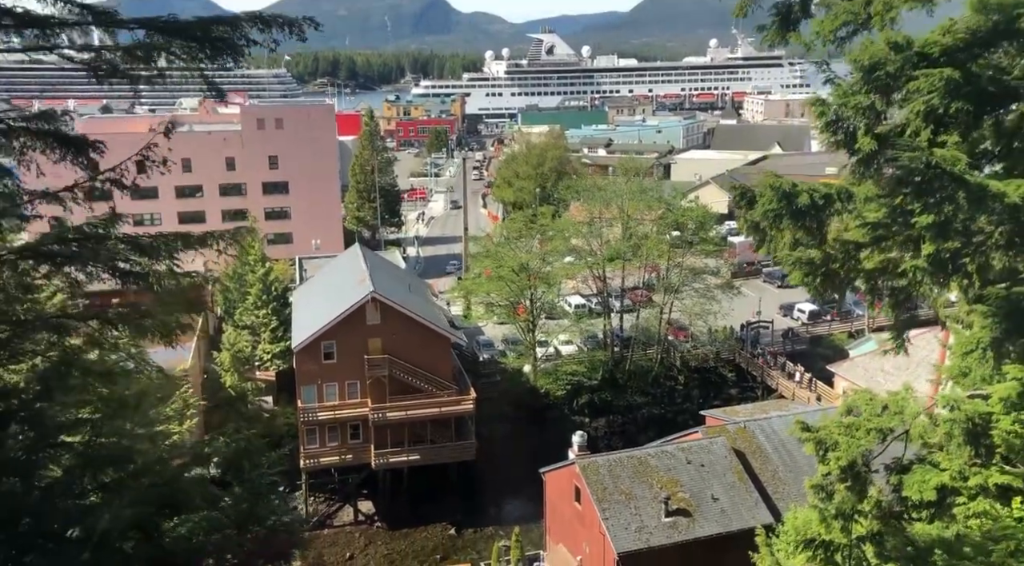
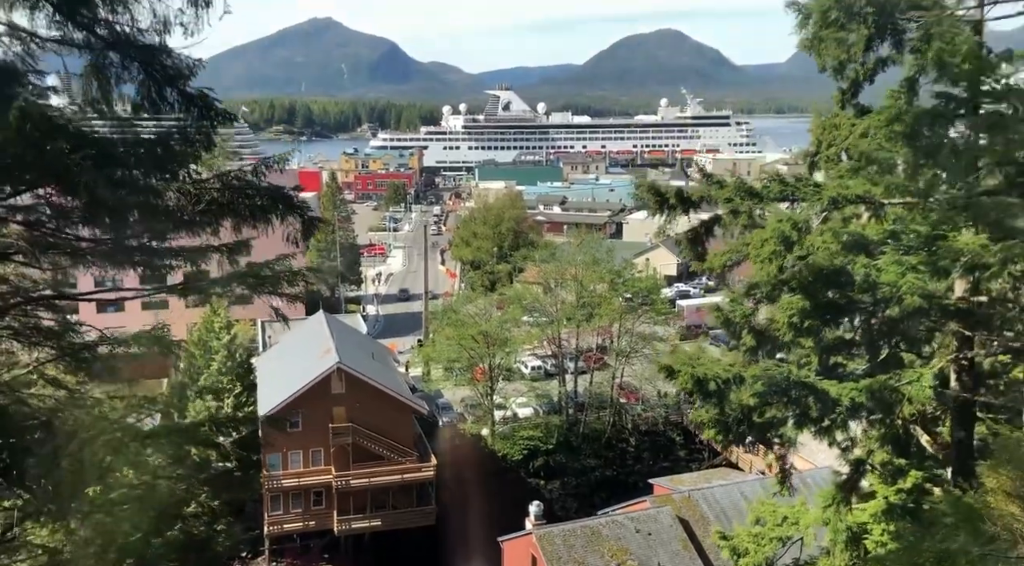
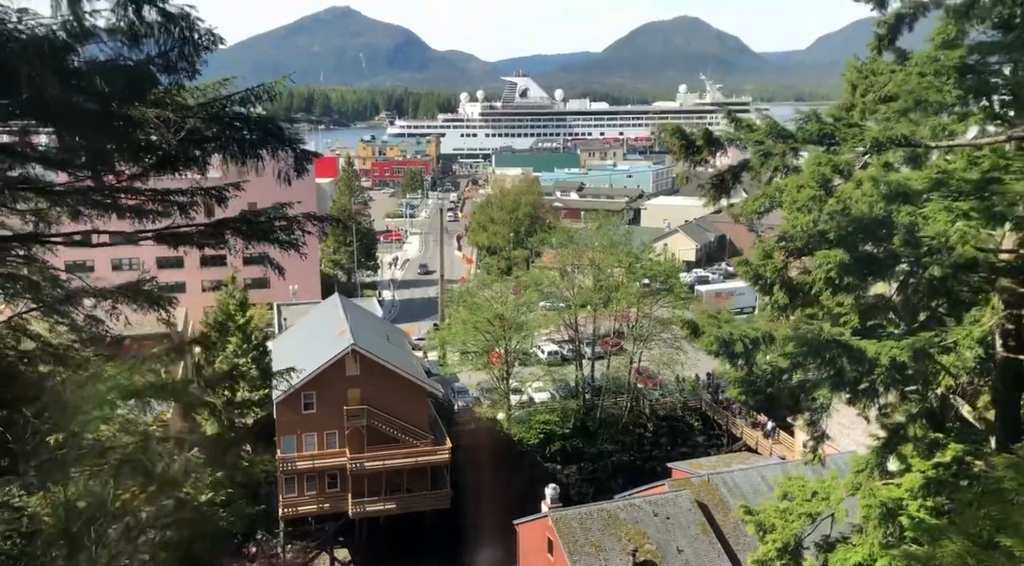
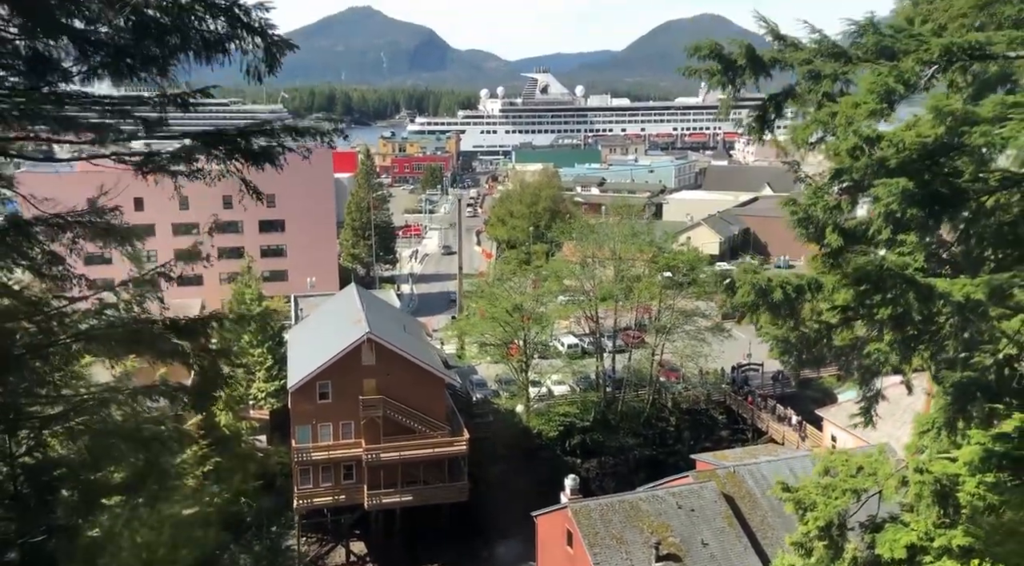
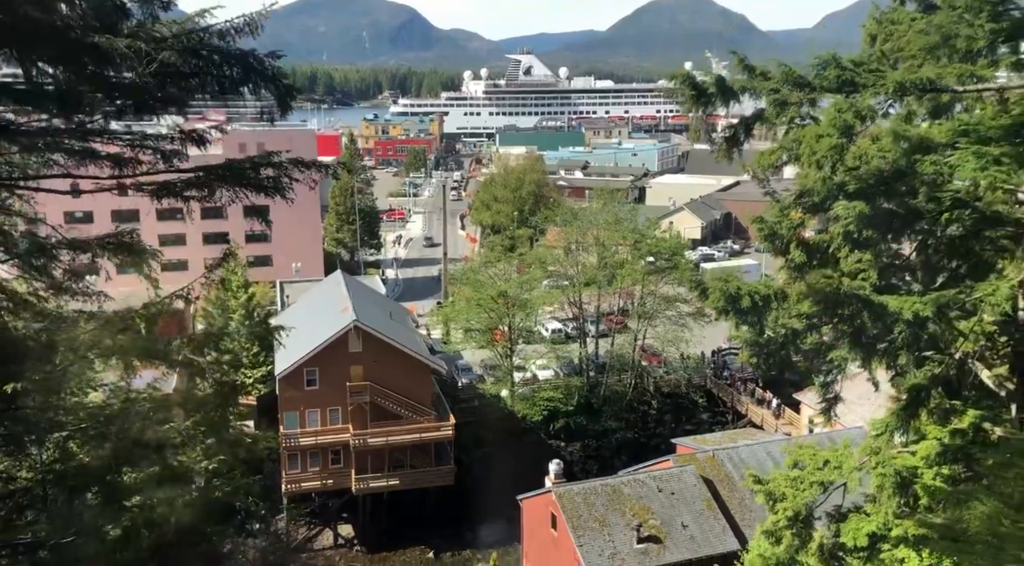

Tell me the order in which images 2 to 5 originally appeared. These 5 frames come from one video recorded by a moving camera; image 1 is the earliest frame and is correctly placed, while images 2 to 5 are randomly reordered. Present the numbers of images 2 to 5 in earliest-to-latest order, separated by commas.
4, 5, 3, 2
